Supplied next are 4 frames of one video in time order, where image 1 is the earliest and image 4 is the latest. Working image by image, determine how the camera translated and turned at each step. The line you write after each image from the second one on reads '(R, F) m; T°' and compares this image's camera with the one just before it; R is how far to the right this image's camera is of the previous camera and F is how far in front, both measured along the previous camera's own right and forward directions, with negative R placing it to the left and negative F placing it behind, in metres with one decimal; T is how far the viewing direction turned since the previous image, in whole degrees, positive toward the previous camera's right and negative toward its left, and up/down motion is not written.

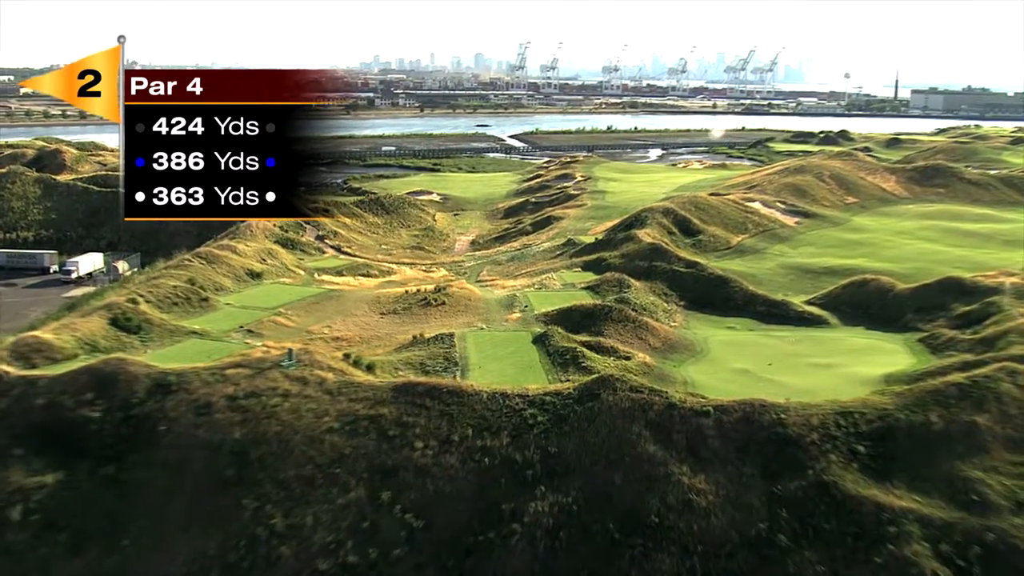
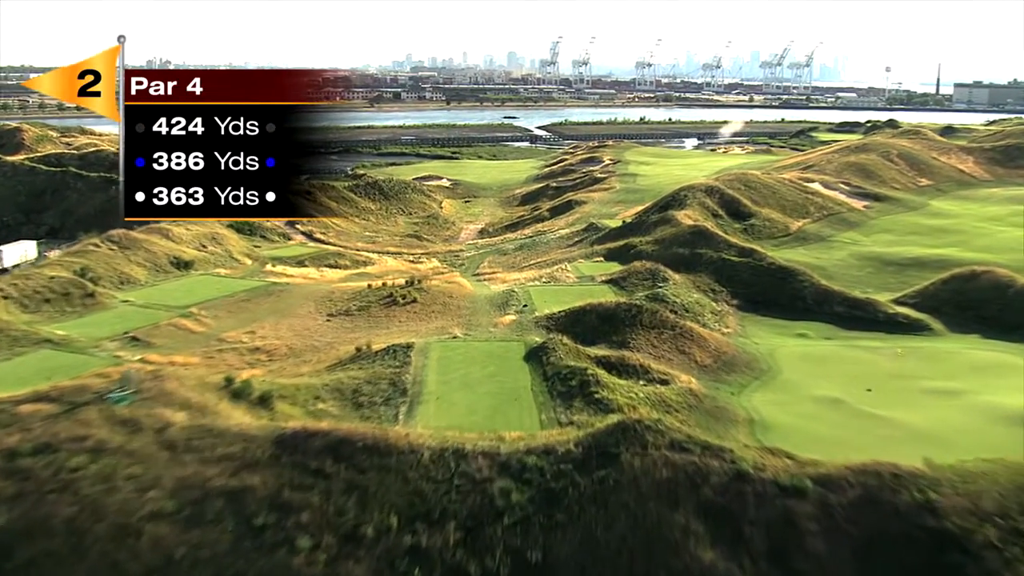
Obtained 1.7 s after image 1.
(+0.5, +6.7) m; -1°
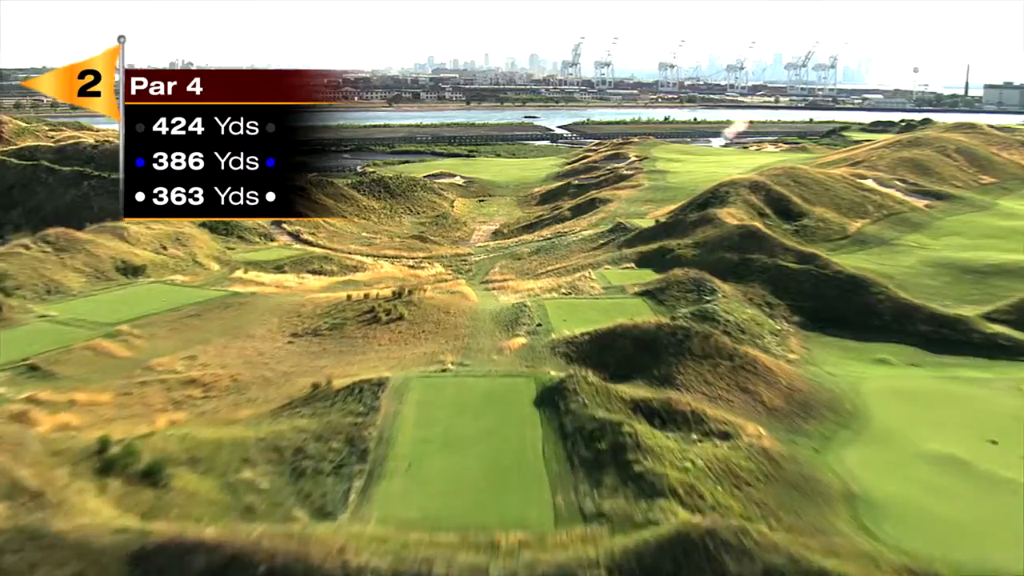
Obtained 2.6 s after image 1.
(+0.1, +3.8) m; -1°
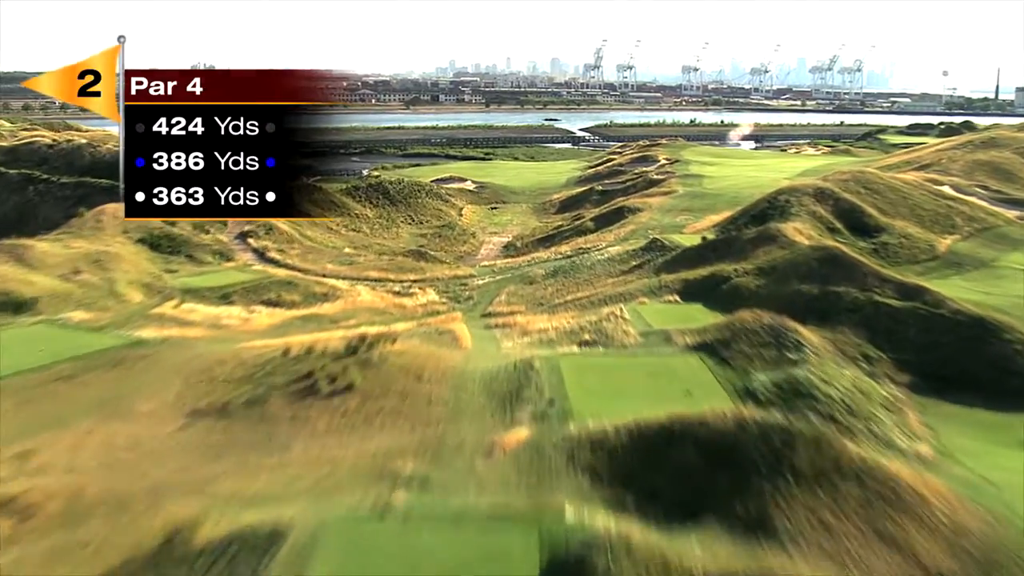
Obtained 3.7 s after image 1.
(+0.2, +4.7) m; -1°
